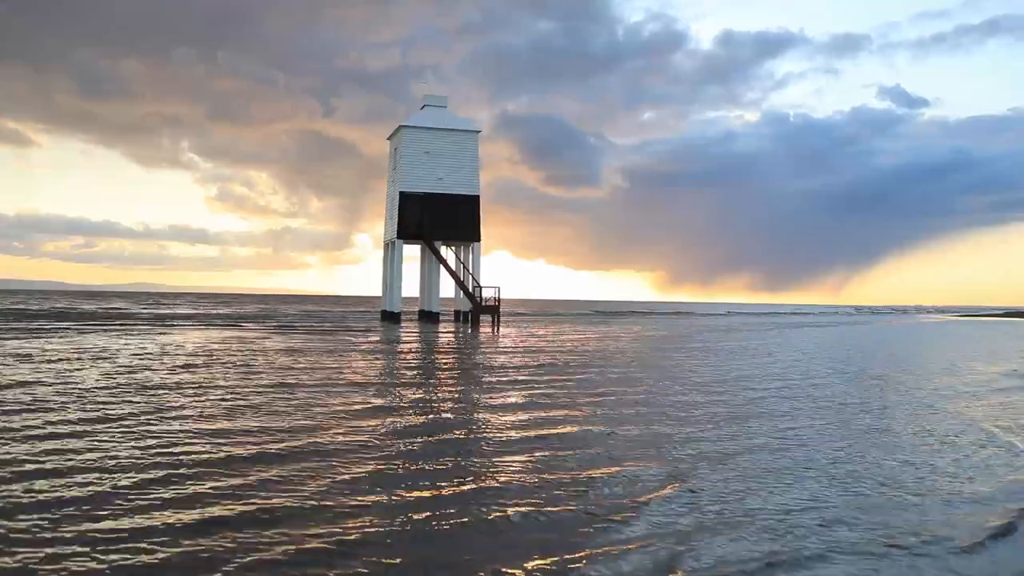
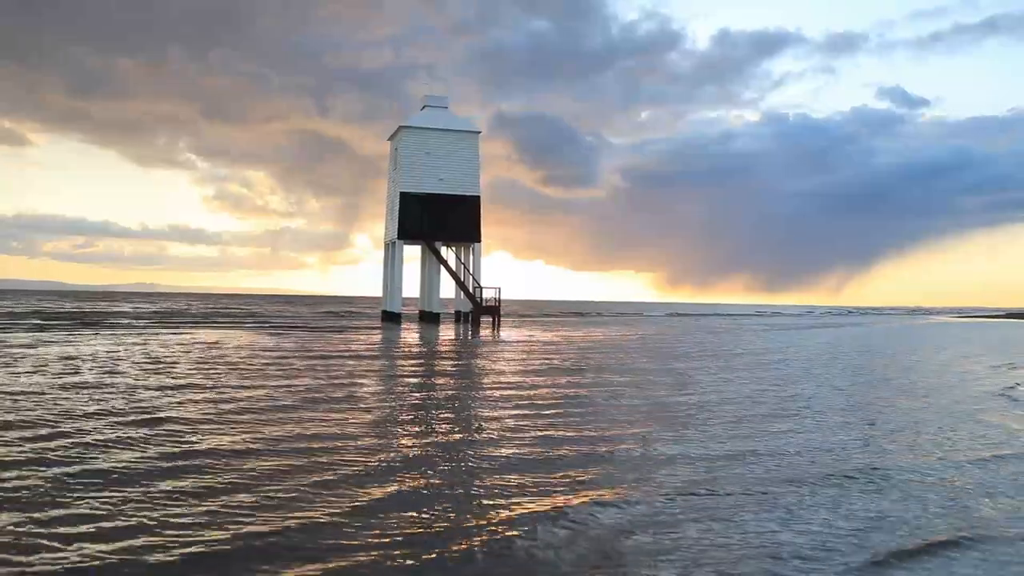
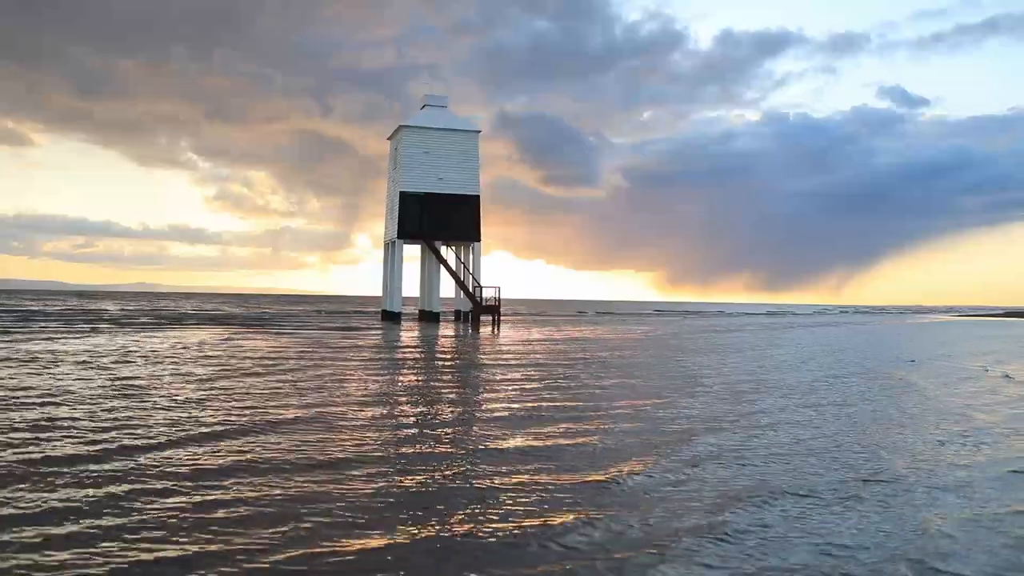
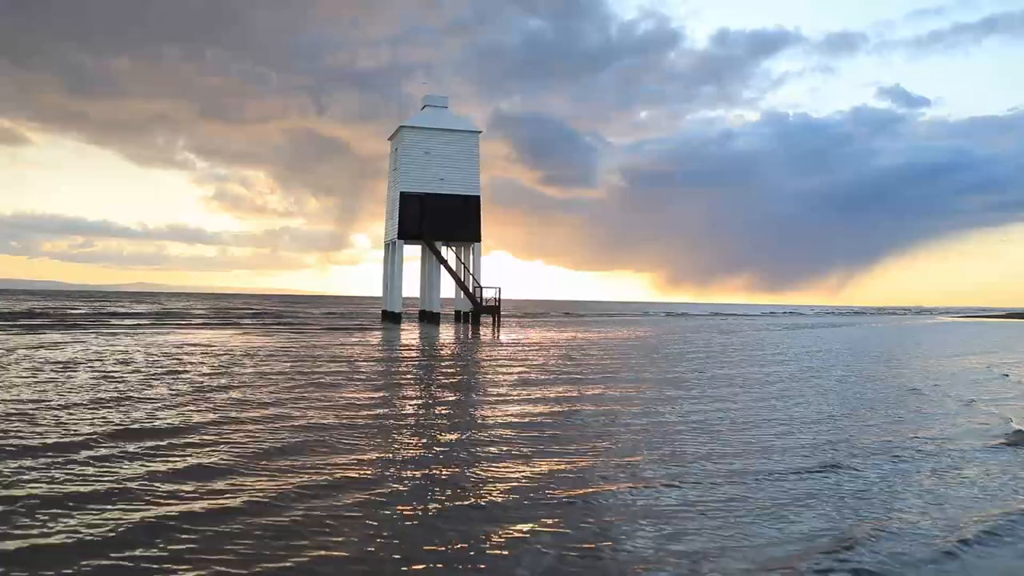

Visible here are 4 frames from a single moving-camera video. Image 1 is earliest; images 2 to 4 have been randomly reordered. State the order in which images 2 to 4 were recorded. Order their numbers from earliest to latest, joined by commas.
3, 2, 4
